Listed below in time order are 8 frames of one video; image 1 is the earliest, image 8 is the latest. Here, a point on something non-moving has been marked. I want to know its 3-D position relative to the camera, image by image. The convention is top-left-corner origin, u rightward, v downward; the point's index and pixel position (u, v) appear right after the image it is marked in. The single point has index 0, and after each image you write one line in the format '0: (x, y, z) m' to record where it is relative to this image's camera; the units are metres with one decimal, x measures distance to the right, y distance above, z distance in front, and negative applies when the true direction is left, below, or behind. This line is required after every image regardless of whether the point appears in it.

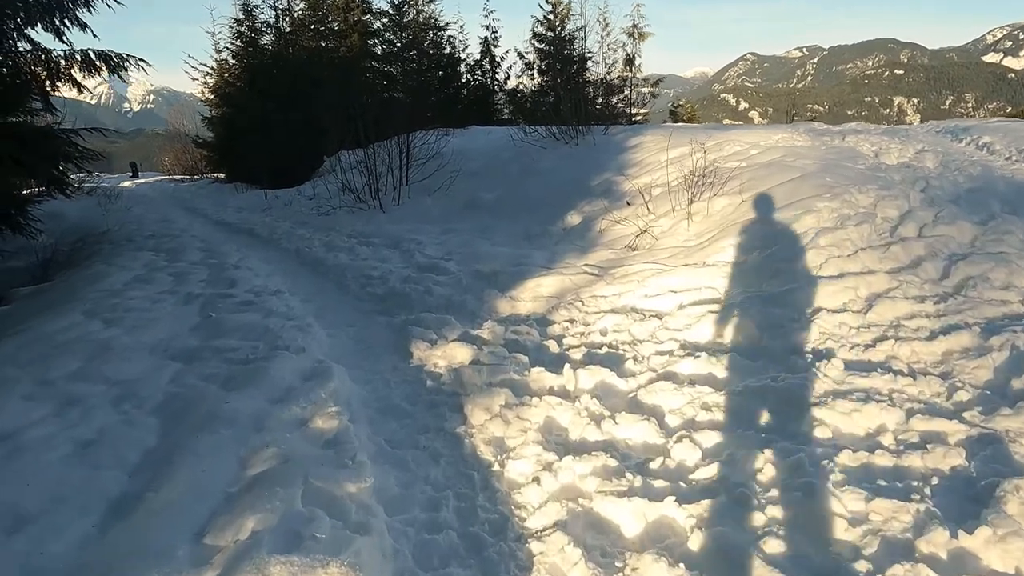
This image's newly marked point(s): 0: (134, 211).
0: (-9.0, +1.8, +15.8) m
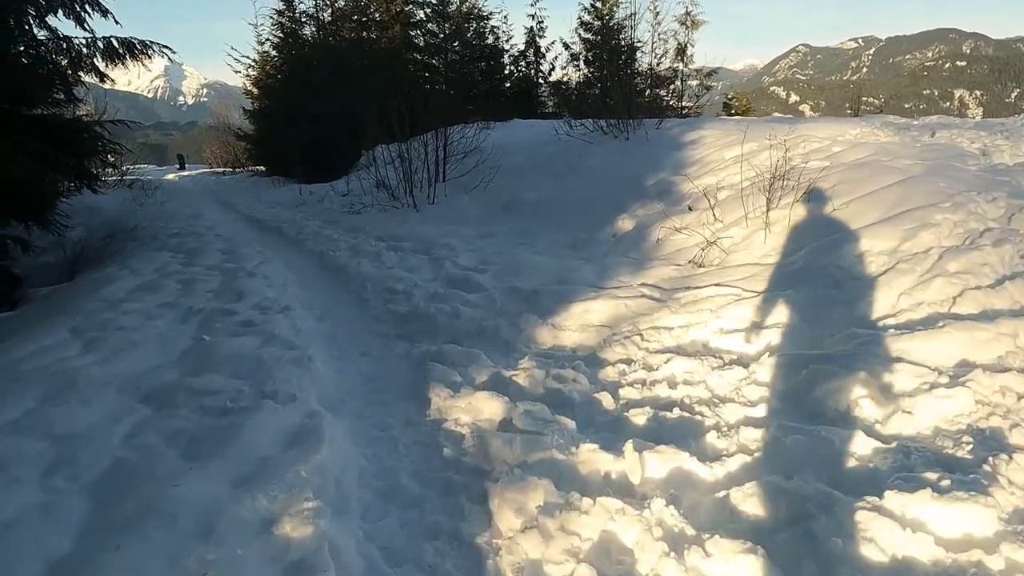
0: (-8.1, +1.9, +15.5) m
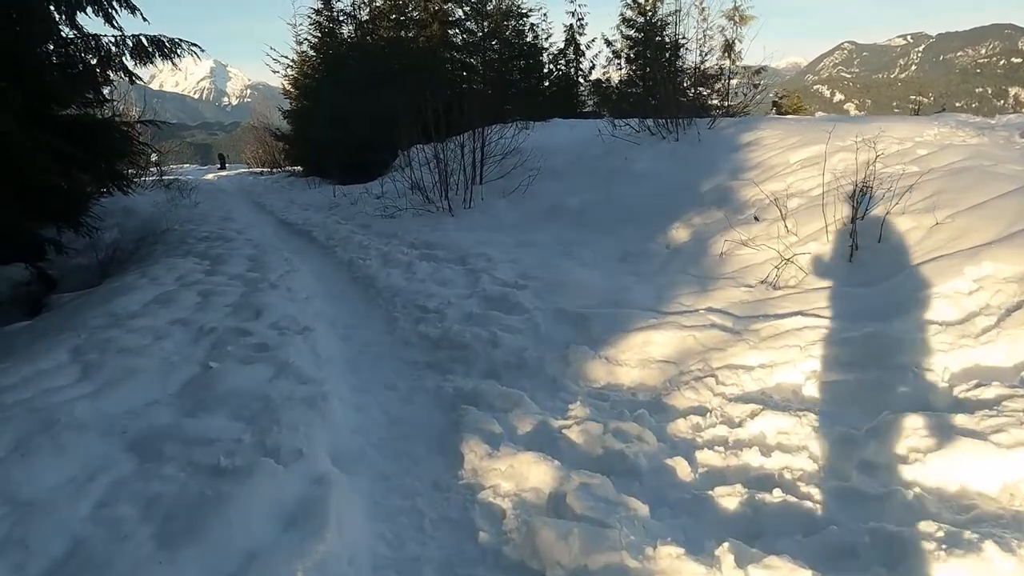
0: (-7.2, +1.9, +15.3) m
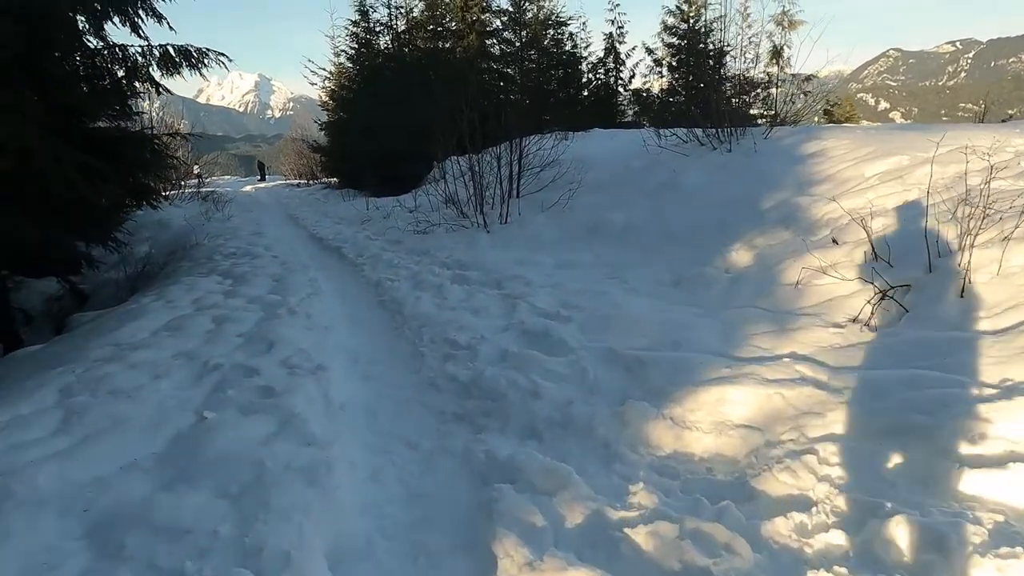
0: (-6.3, +1.5, +15.1) m
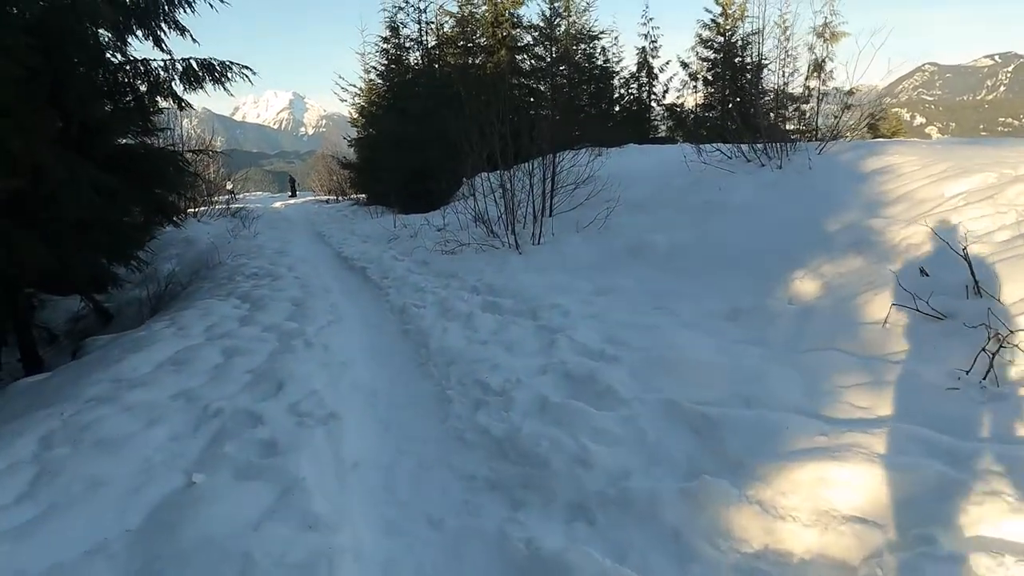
0: (-5.6, +1.1, +14.9) m
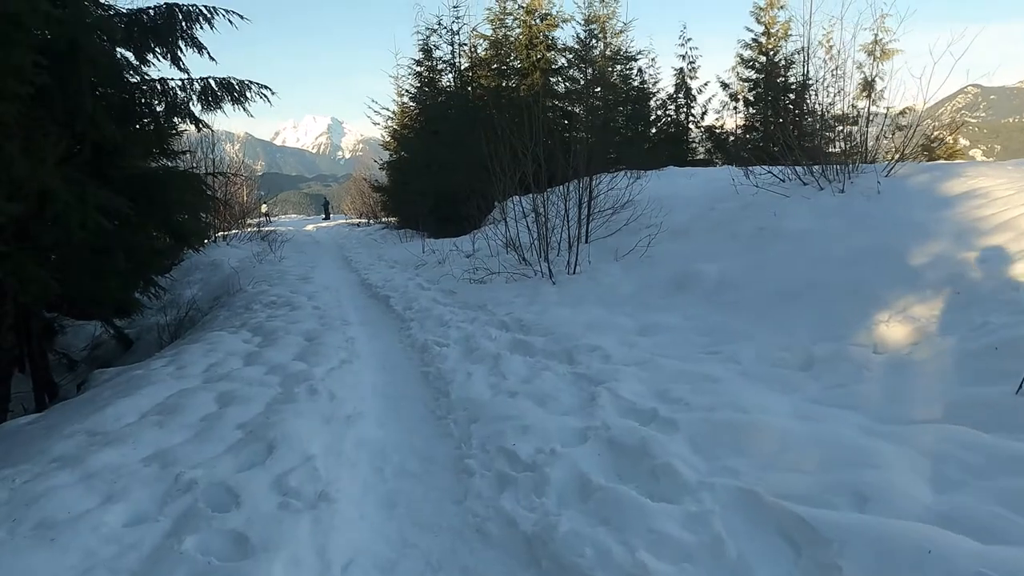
0: (-4.9, +0.6, +14.5) m
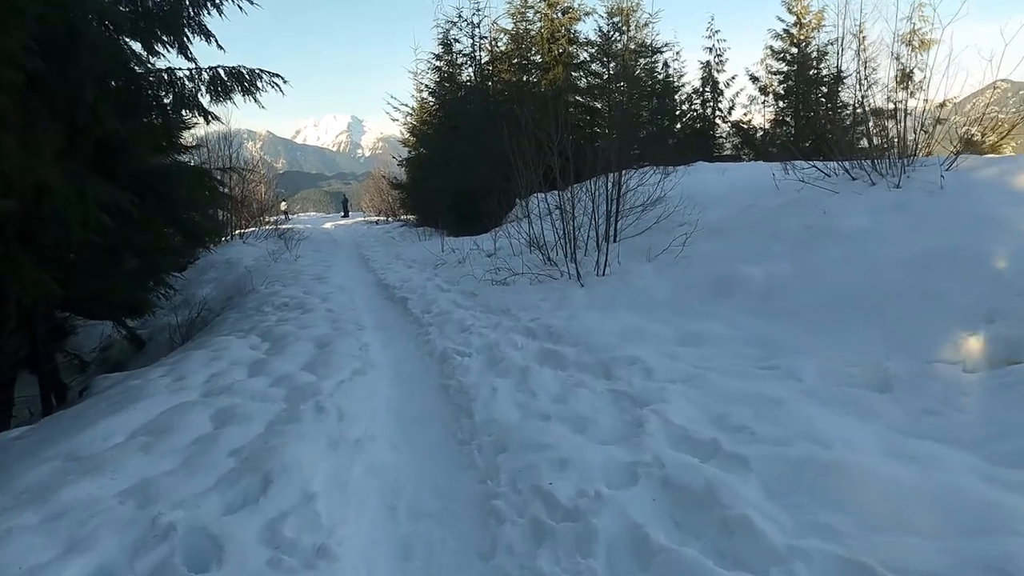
0: (-4.4, +0.6, +14.1) m
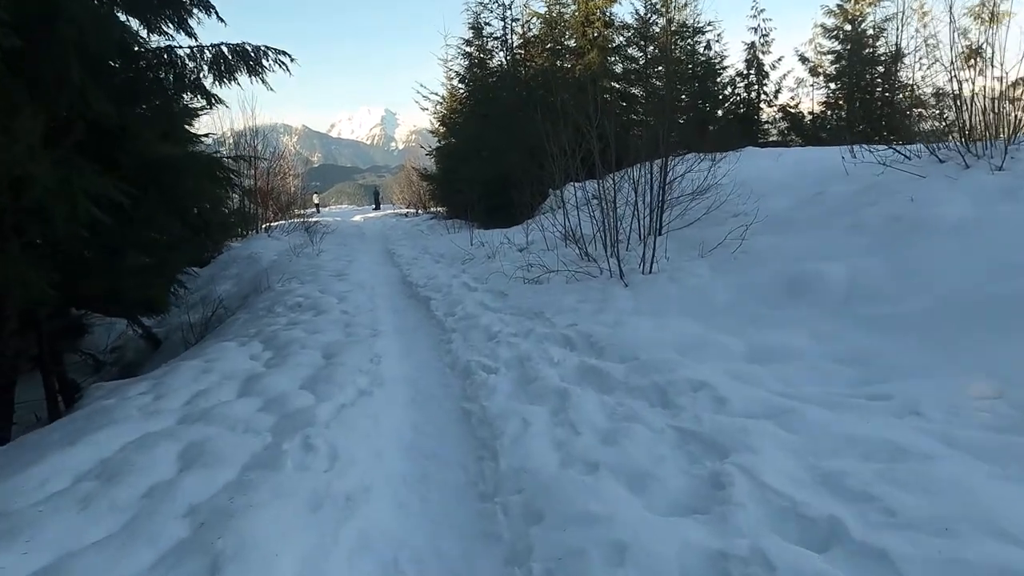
0: (-3.8, +0.6, +13.4) m
